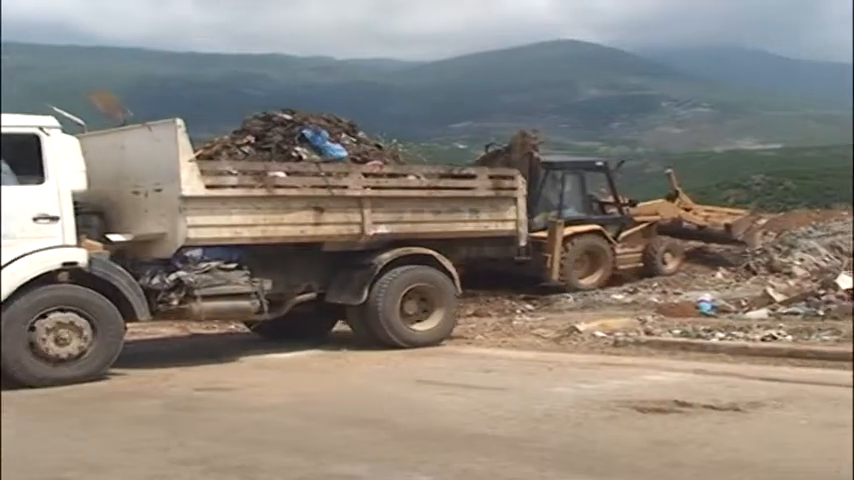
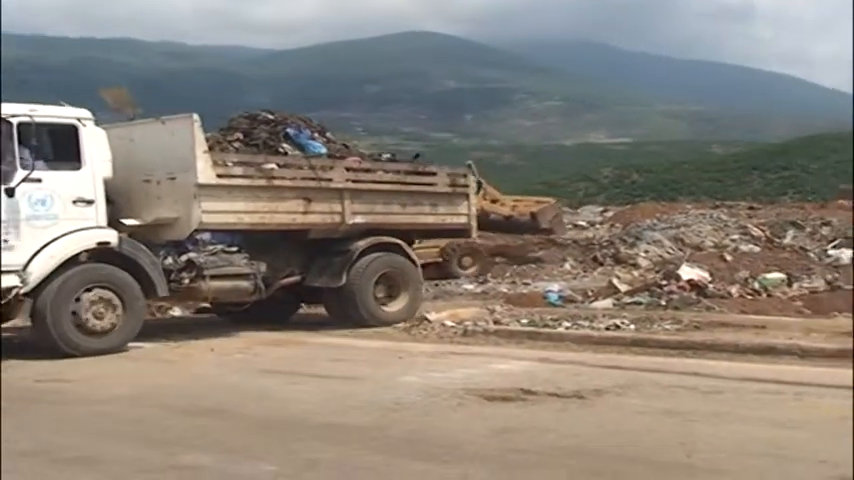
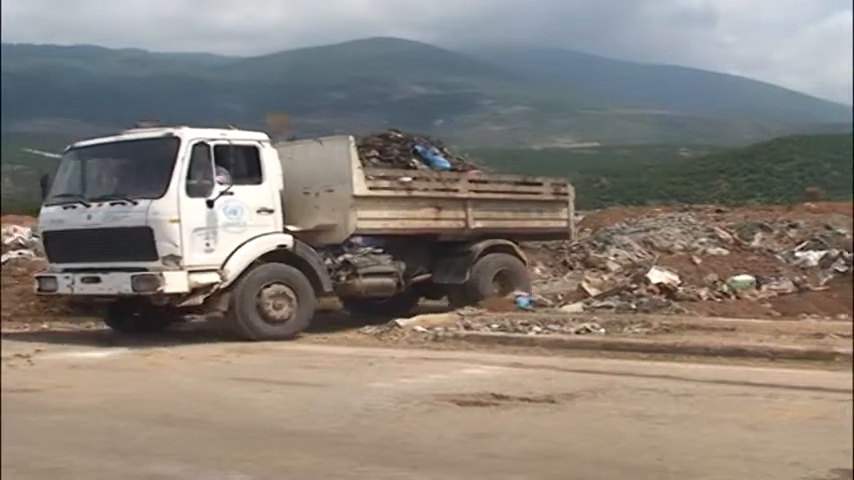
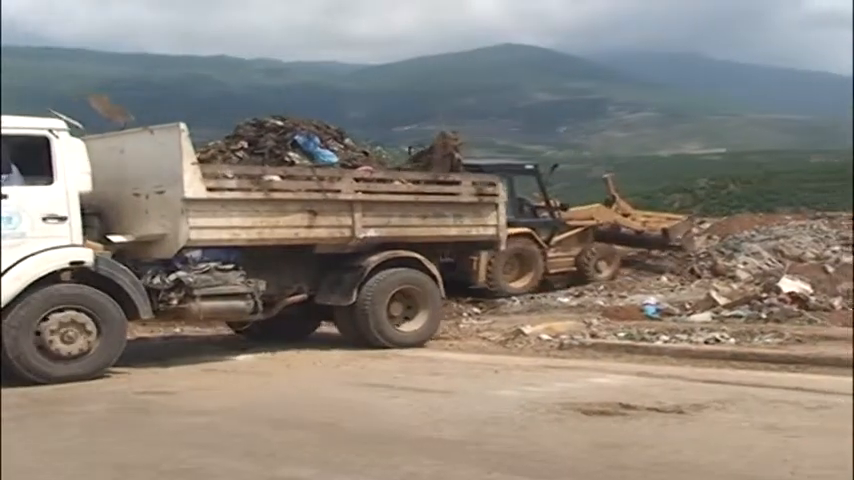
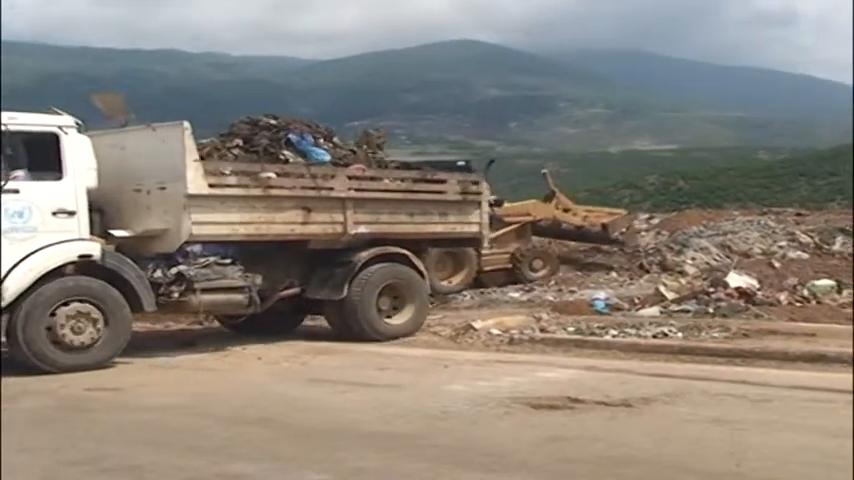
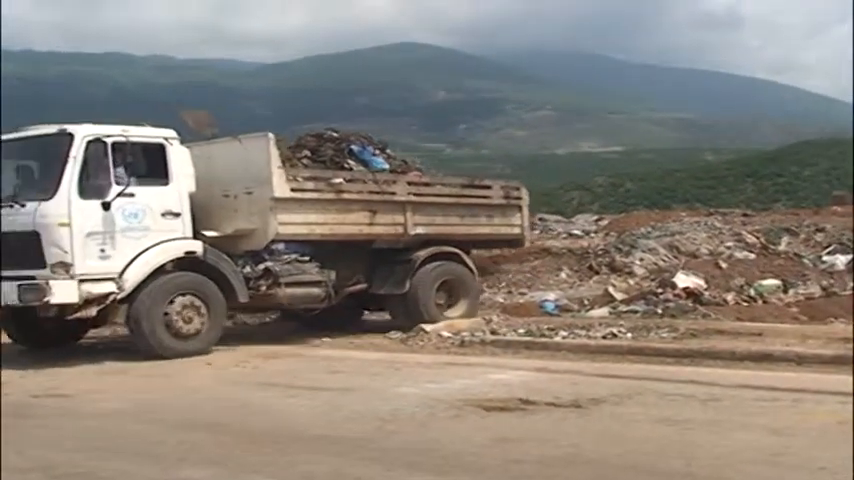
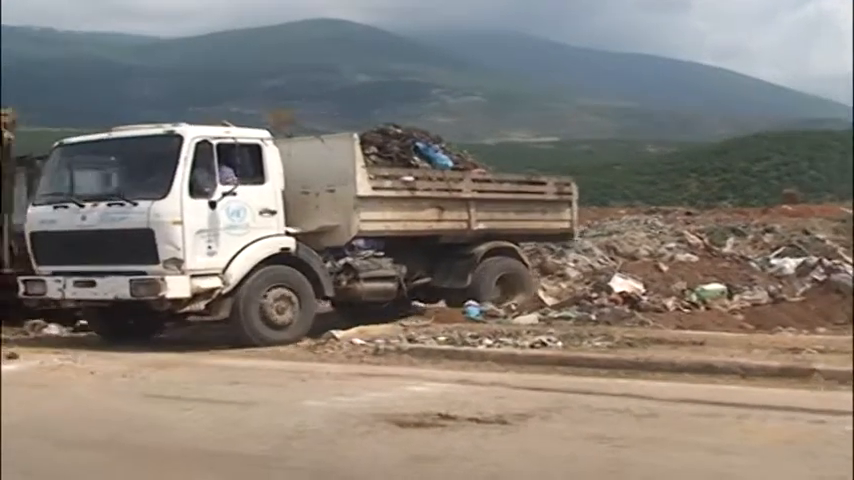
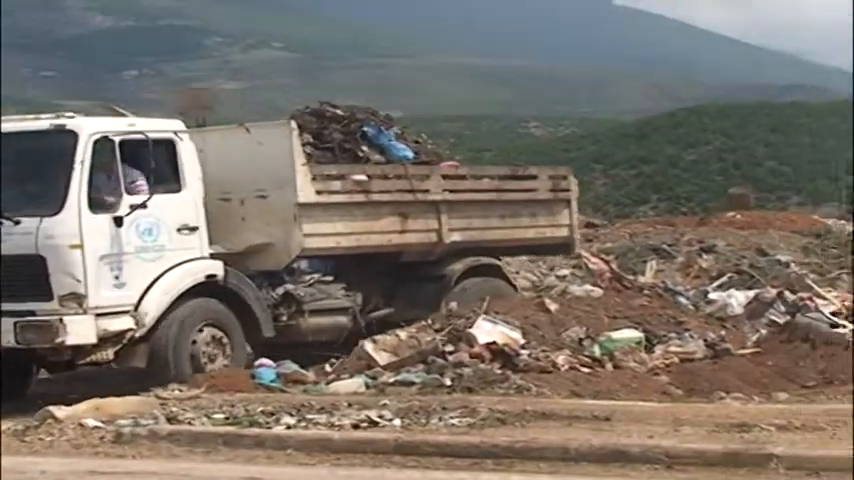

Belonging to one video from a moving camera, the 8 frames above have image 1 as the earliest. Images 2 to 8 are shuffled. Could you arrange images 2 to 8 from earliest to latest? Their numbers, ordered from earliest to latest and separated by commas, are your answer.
4, 5, 2, 6, 3, 7, 8
